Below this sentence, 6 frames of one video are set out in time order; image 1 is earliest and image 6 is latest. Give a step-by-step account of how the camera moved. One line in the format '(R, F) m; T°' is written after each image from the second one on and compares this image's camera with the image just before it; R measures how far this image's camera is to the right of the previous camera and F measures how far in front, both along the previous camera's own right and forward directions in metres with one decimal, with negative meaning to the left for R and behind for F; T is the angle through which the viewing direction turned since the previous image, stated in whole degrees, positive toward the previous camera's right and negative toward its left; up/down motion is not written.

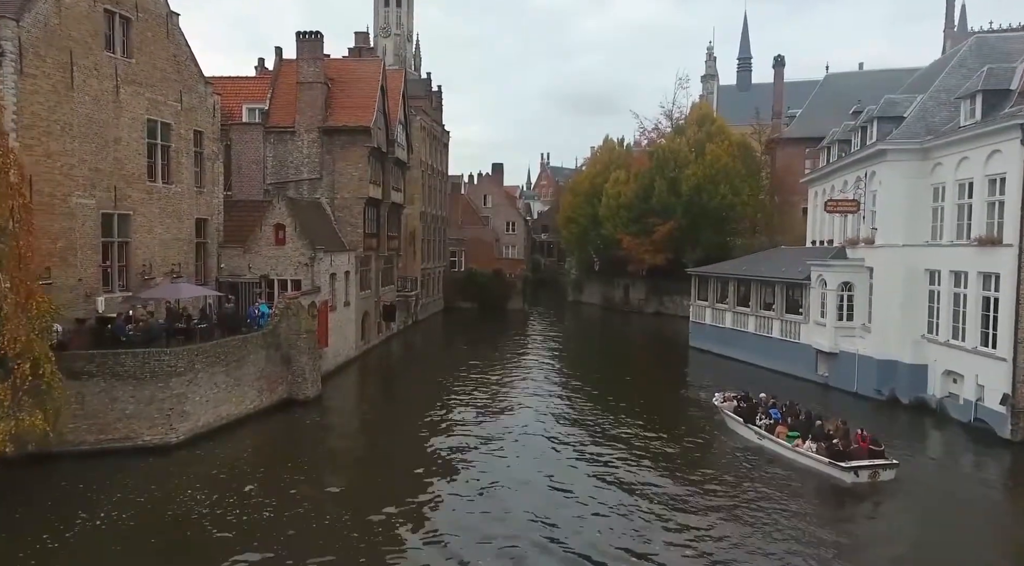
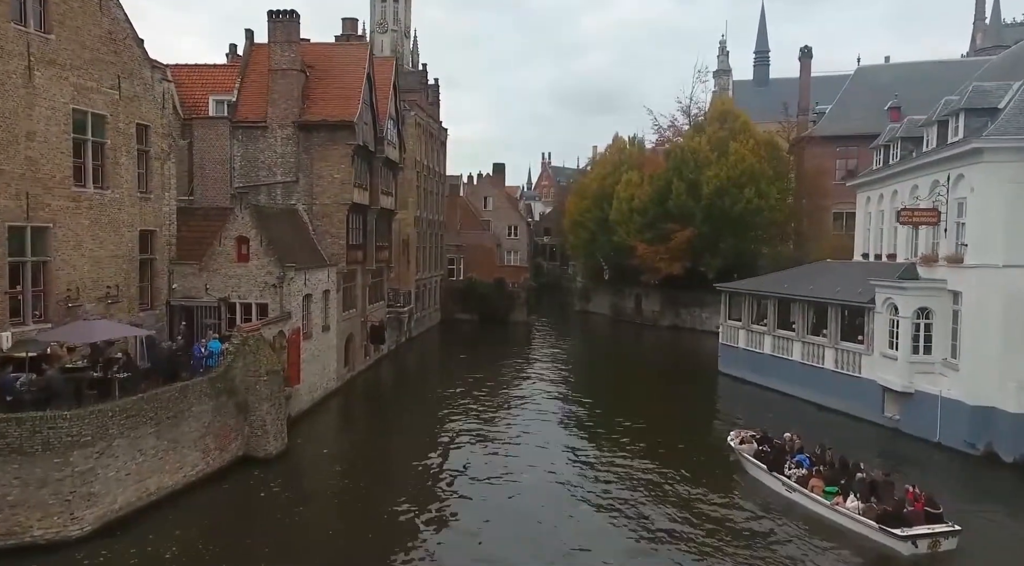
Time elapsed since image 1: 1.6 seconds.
(-0.3, +4.2) m; 0°
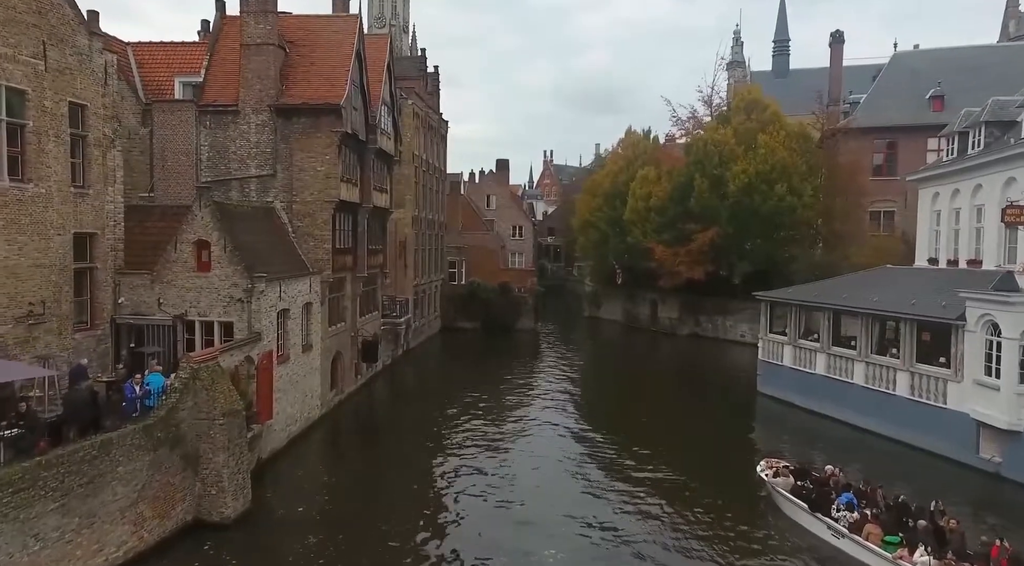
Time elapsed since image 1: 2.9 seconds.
(-0.5, +3.8) m; 0°
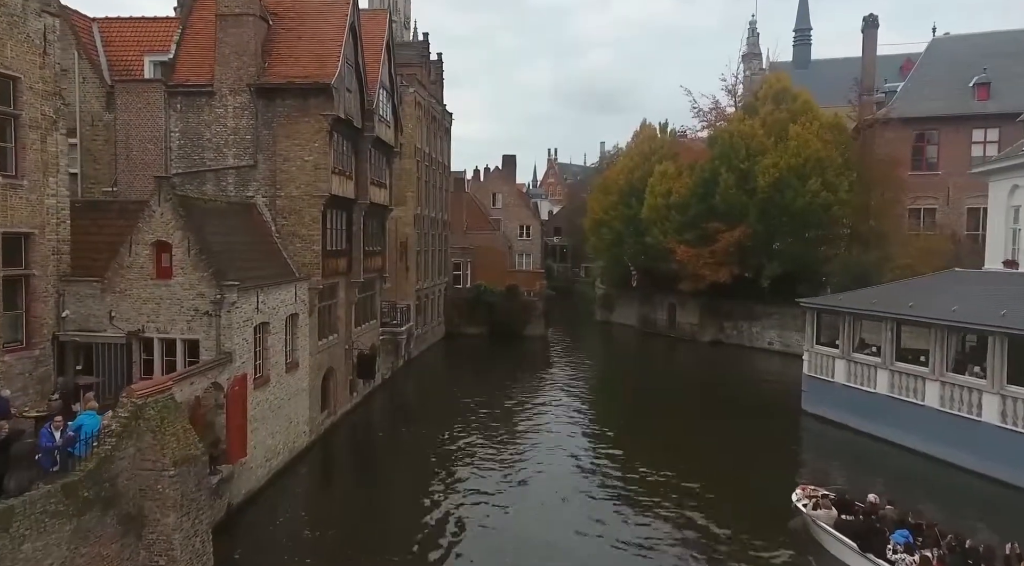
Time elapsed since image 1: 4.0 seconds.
(-0.5, +3.0) m; 0°
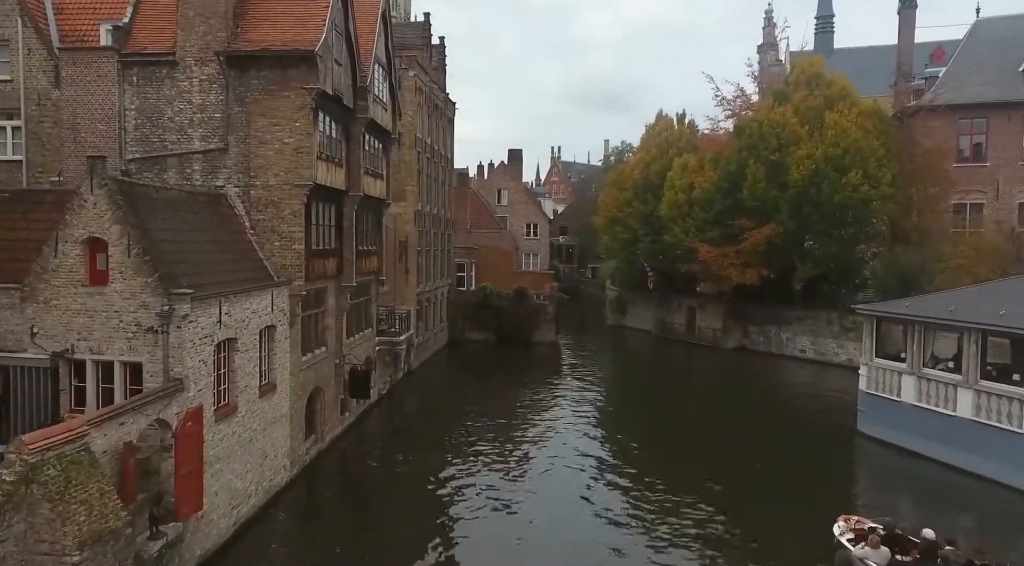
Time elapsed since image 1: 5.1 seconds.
(-0.5, +3.1) m; 0°
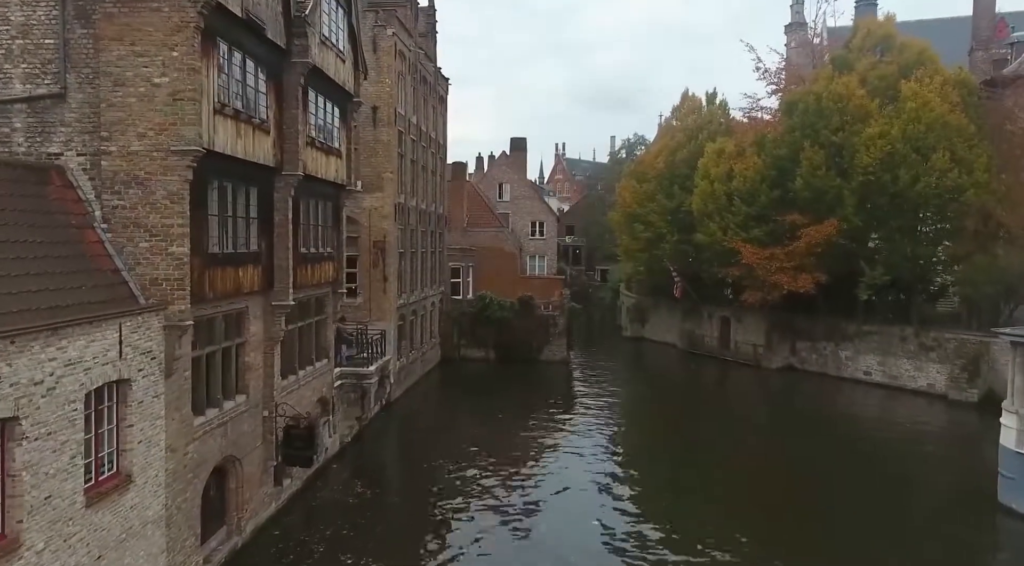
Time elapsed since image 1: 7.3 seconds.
(0.0, +6.1) m; 0°
